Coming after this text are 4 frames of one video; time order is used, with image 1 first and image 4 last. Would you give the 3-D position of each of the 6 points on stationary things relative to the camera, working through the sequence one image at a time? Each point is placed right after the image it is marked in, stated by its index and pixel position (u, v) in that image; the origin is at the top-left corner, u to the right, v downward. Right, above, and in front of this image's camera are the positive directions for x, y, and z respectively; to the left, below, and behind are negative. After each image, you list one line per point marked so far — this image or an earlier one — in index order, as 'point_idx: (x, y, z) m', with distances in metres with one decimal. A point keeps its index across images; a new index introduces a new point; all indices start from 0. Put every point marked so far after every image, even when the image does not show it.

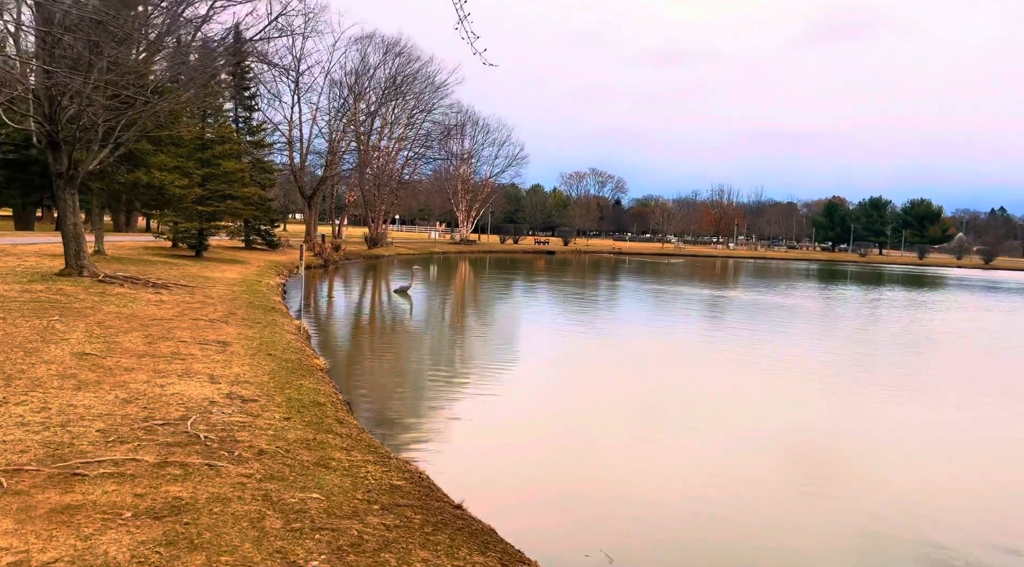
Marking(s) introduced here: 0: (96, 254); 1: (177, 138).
0: (-8.2, +0.5, +18.7) m
1: (-6.8, +3.1, +19.6) m
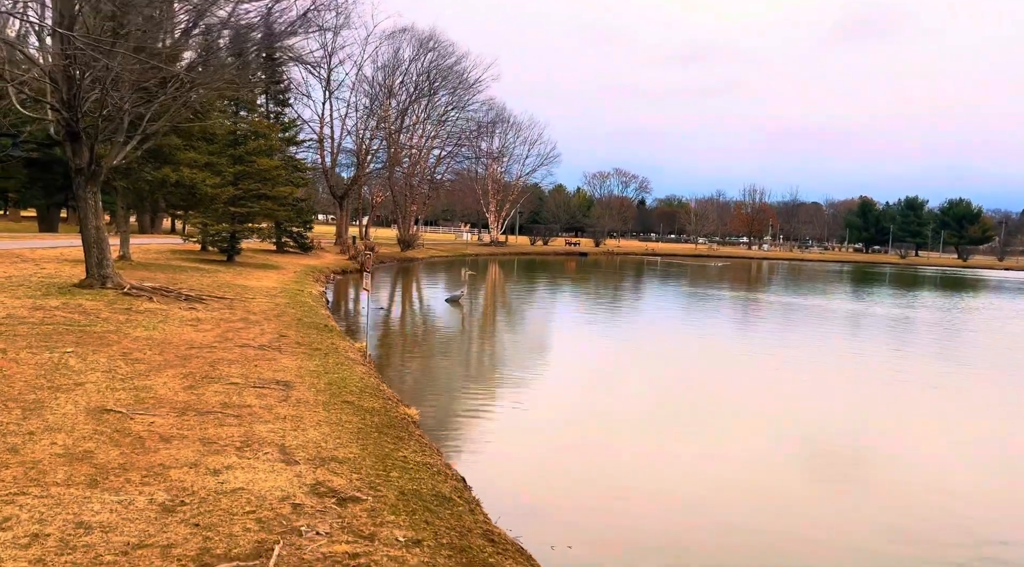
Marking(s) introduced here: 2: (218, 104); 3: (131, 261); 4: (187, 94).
0: (-7.3, +0.4, +17.8) m
1: (-5.9, +3.0, +18.6) m
2: (-5.1, +3.2, +16.6) m
3: (-7.3, +0.4, +18.2) m
4: (-4.5, +2.6, +13.2) m
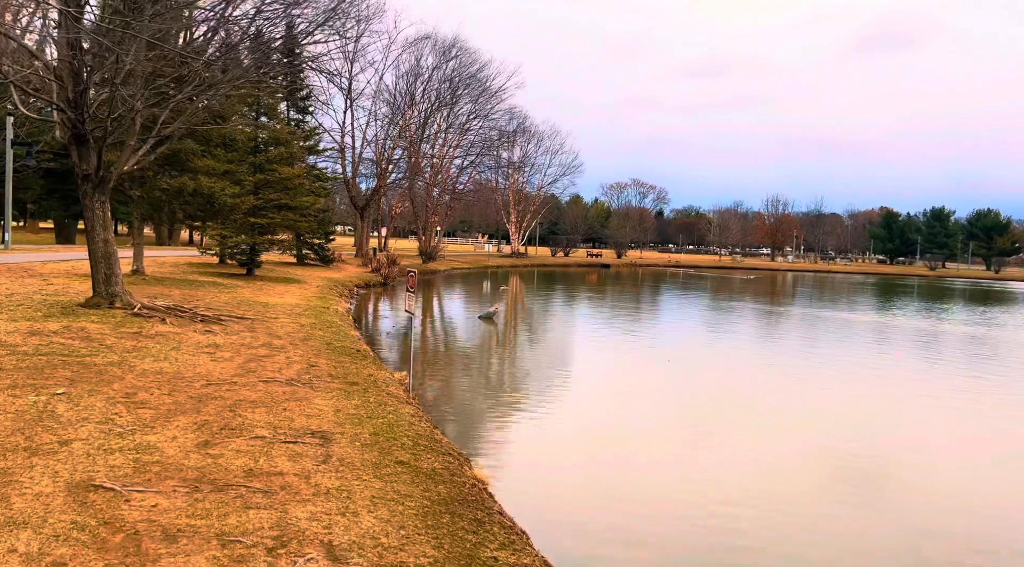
0: (-6.8, +0.2, +17.2) m
1: (-5.4, +2.7, +18.0) m
2: (-4.6, +2.9, +16.0) m
3: (-6.8, +0.2, +17.6) m
4: (-4.0, +2.4, +12.6) m
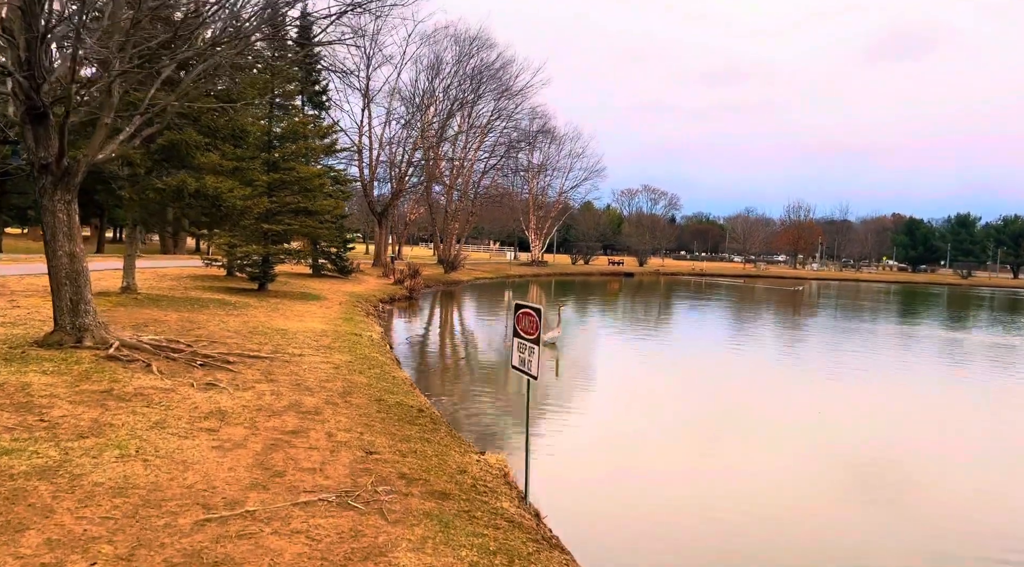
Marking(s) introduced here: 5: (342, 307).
0: (-6.2, -0.1, +15.6) m
1: (-4.8, +2.5, +16.4) m
2: (-4.0, +2.7, +14.5) m
3: (-6.1, 0.0, +16.0) m
4: (-3.4, +2.3, +10.9) m
5: (-3.6, -0.4, +19.4) m
